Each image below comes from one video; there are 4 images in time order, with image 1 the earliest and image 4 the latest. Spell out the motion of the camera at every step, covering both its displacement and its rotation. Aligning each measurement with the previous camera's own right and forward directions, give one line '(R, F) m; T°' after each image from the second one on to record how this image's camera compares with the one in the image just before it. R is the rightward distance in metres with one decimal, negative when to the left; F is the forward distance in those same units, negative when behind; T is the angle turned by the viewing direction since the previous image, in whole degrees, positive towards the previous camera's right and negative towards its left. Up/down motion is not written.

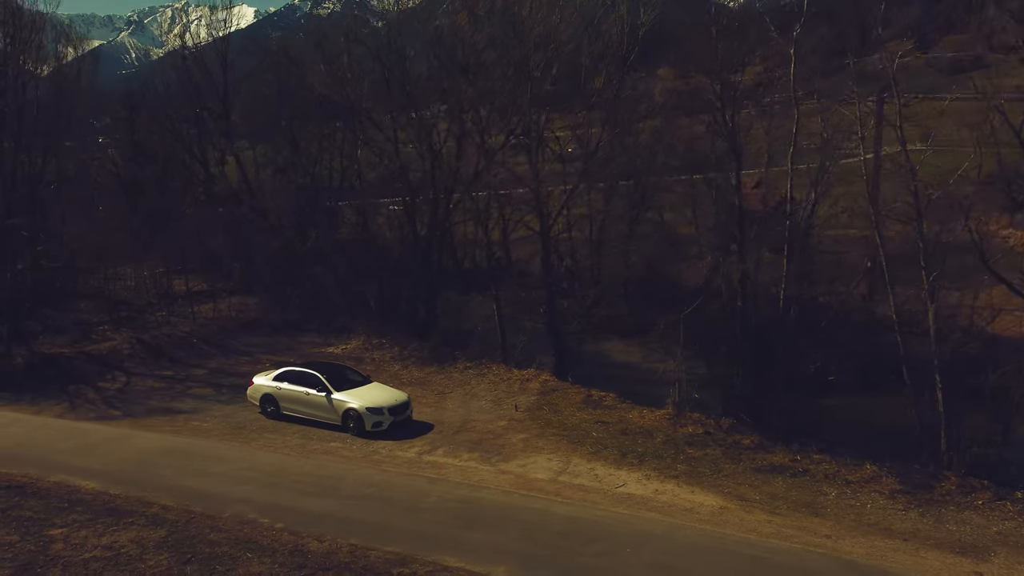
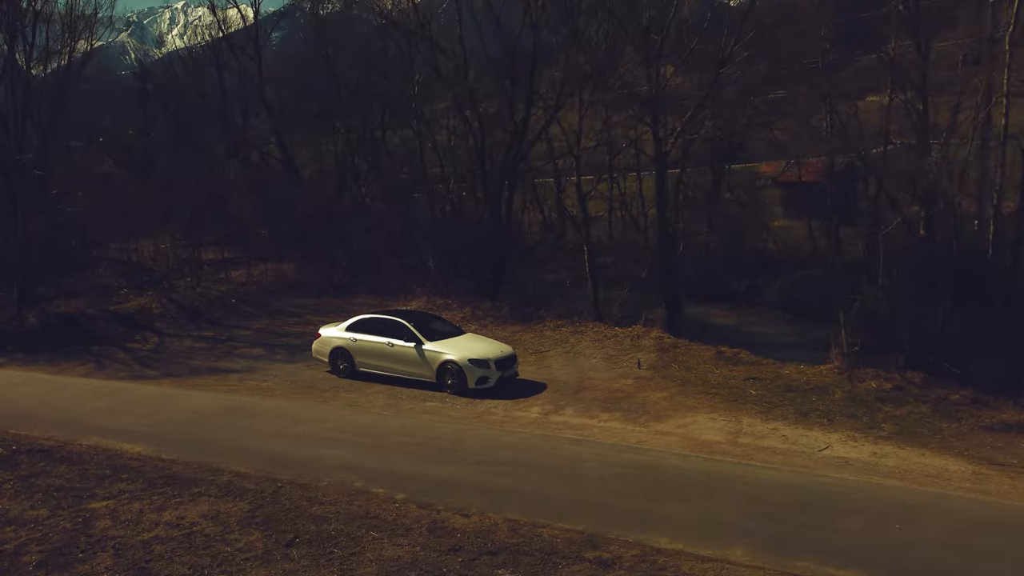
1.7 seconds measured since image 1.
(-2.1, +4.0) m; 0°
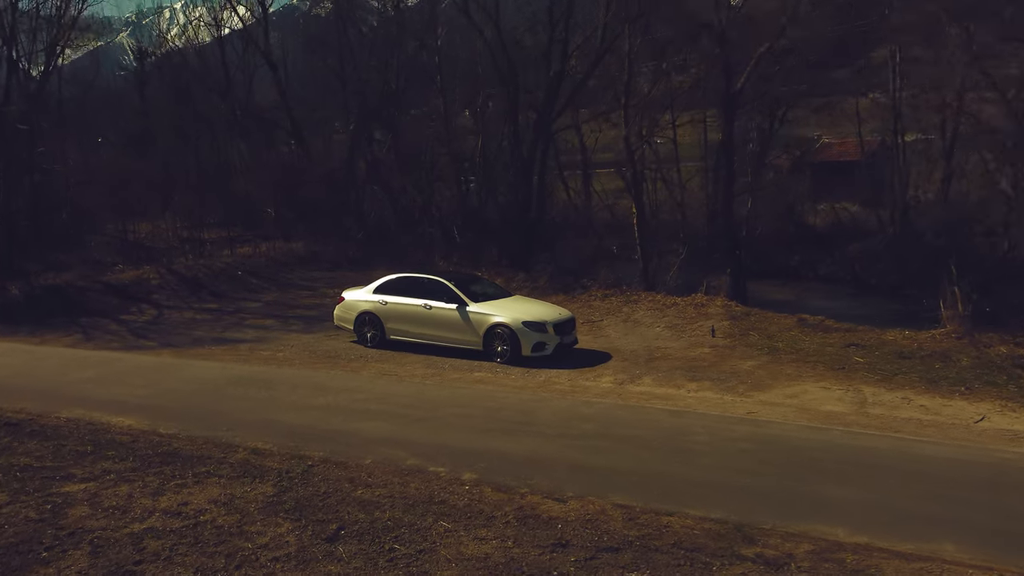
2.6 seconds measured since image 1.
(-0.8, +2.5) m; 0°
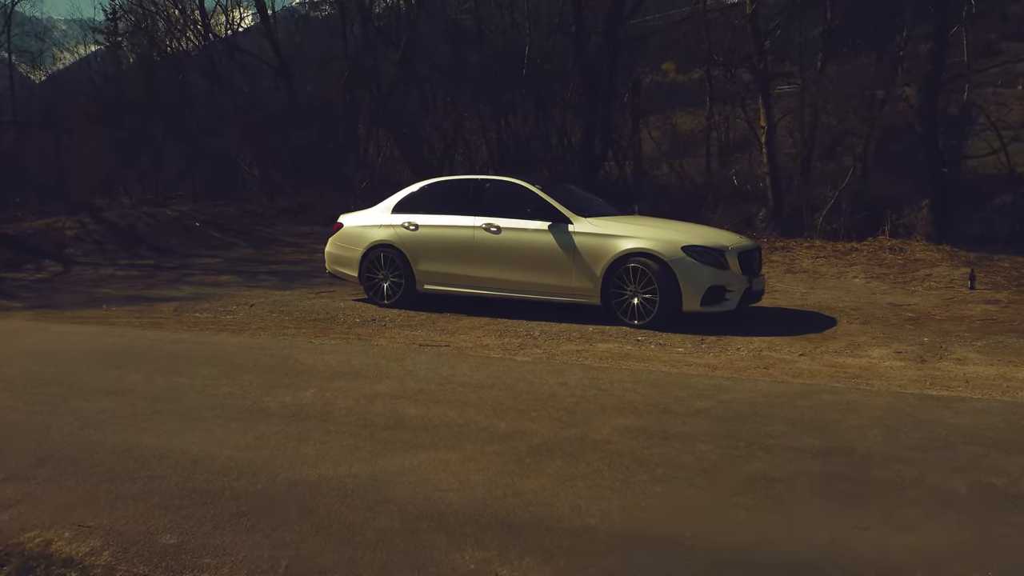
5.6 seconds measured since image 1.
(-1.0, +6.6) m; 0°
